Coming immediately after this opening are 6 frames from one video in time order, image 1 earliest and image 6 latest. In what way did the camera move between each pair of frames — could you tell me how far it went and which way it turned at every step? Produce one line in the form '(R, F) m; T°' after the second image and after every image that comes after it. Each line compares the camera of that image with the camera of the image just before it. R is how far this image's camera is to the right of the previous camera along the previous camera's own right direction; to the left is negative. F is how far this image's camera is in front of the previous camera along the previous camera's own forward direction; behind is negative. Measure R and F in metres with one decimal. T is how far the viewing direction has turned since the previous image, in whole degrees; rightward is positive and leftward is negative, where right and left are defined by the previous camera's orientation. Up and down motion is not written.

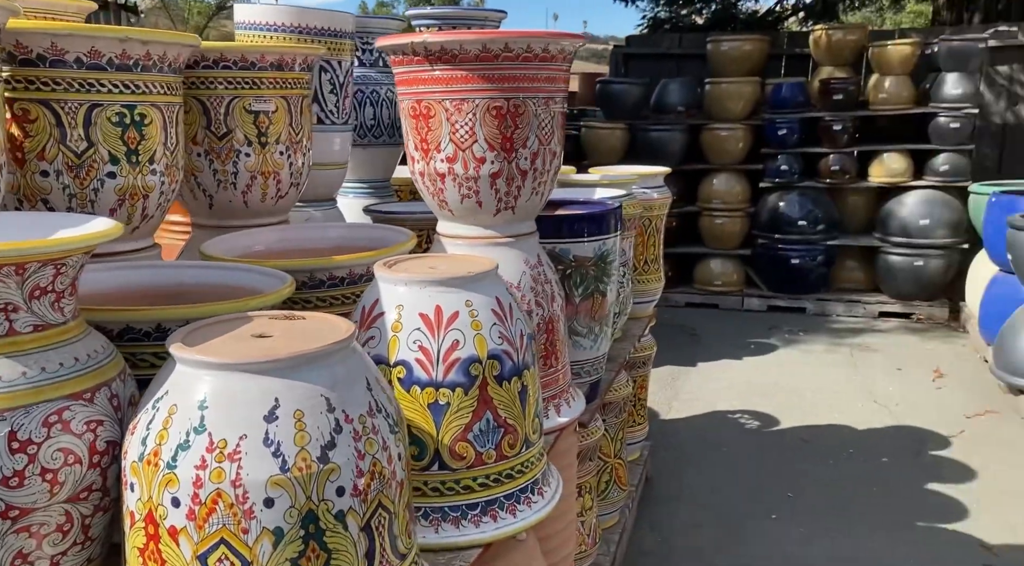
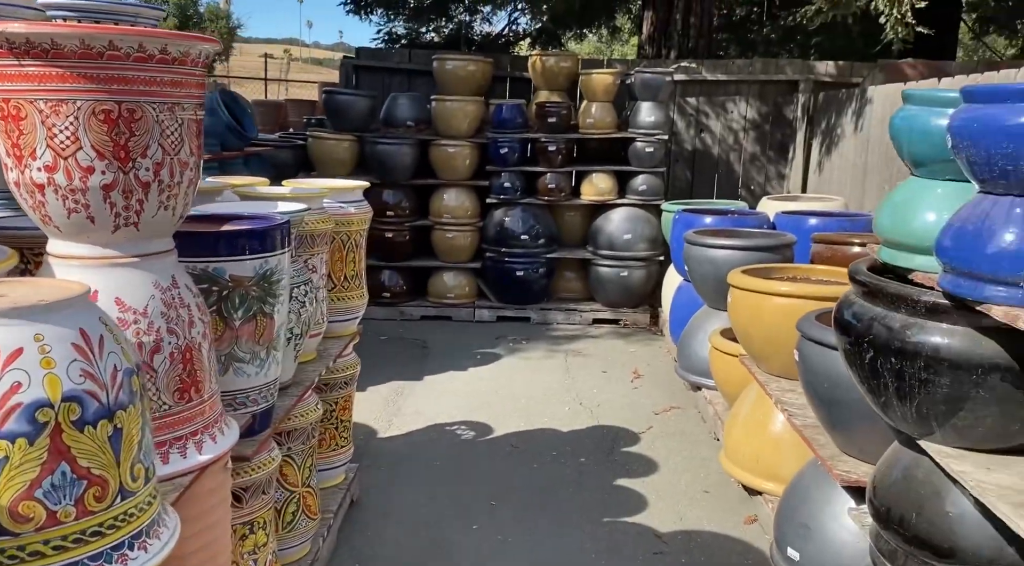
(+0.2, +0.1) m; +17°
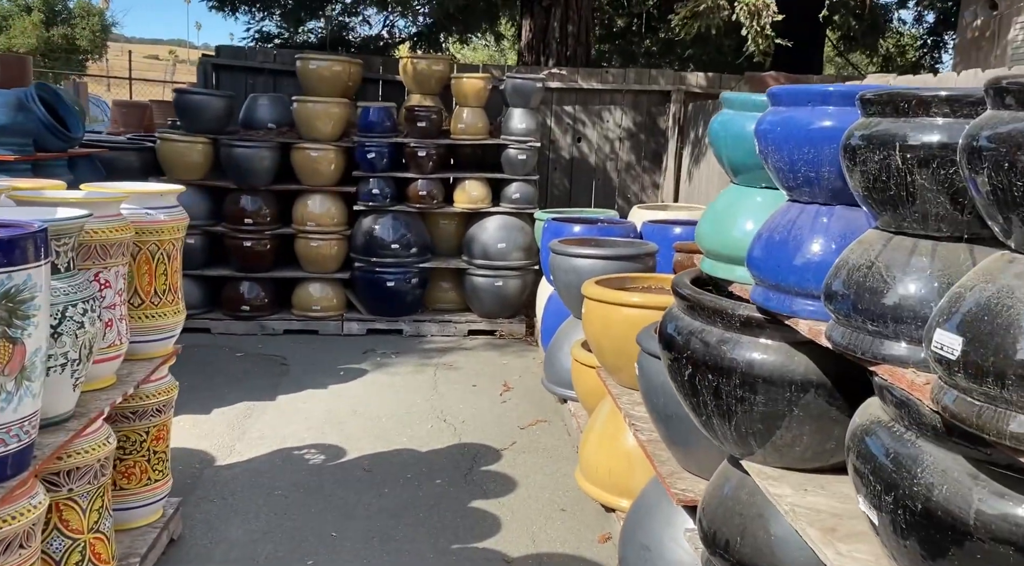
(+0.2, +0.2) m; +7°
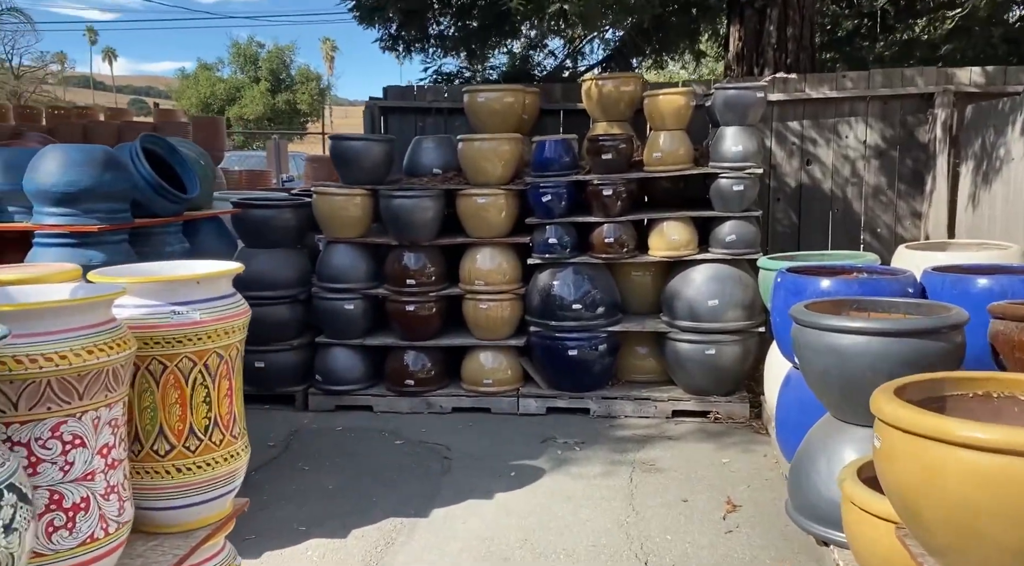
(-0.1, +1.2) m; -13°
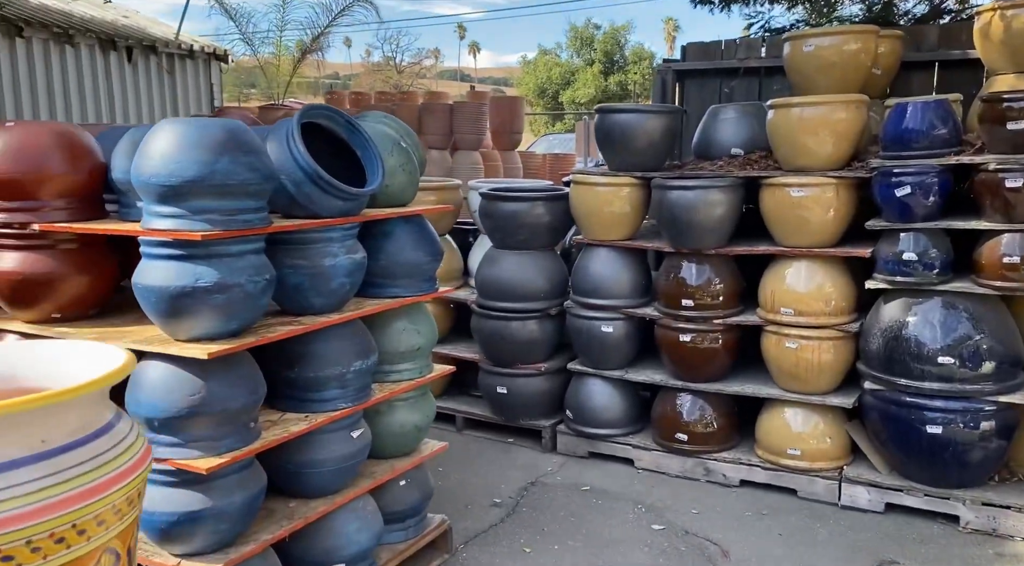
(+0.1, +1.4) m; -22°
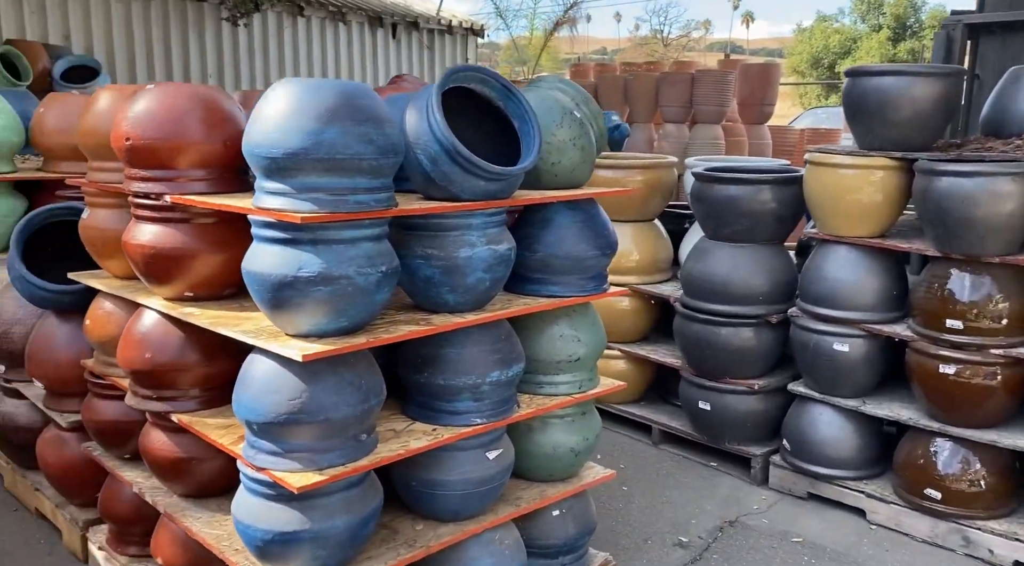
(+0.2, +0.6) m; -17°
